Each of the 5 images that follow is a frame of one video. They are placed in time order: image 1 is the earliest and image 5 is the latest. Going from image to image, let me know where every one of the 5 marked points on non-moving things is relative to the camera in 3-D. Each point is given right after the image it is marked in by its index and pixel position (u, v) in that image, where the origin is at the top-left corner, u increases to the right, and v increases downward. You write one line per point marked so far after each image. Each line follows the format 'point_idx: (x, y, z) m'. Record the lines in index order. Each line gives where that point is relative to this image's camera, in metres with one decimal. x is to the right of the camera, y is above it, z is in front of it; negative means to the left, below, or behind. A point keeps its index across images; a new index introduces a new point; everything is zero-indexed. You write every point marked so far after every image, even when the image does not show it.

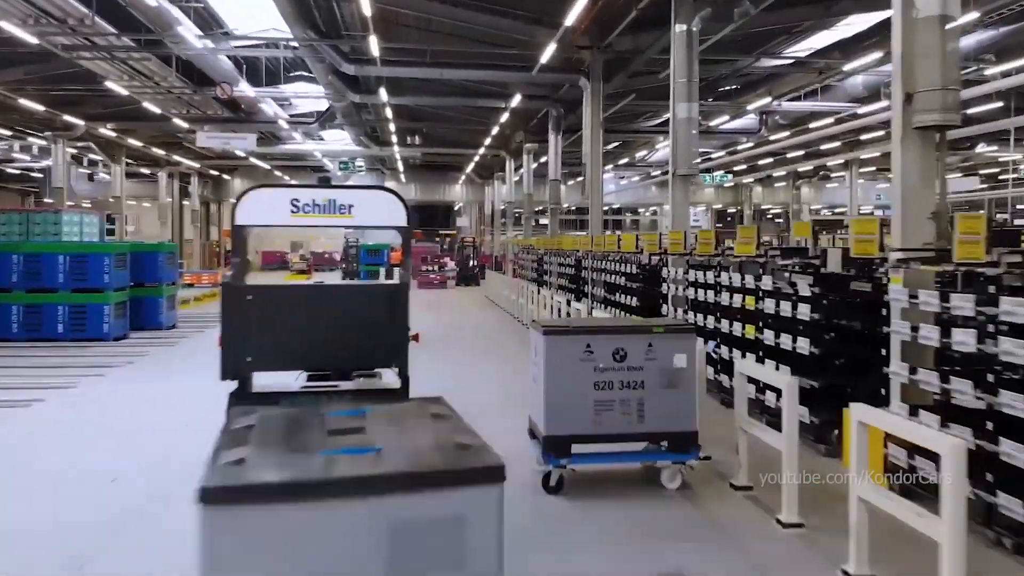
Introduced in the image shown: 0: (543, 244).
0: (+0.6, +0.9, +15.4) m
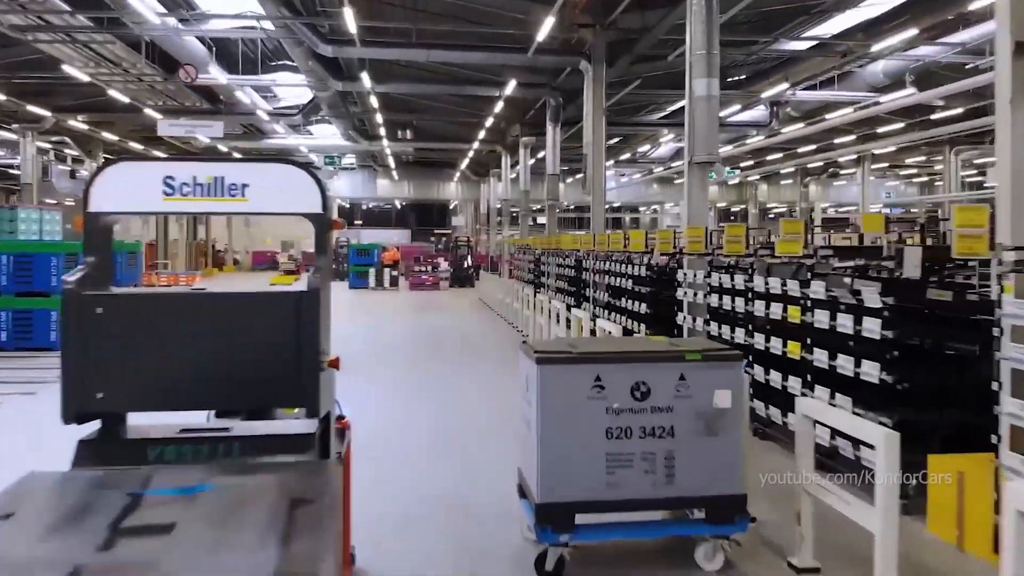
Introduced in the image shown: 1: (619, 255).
0: (+0.5, +0.9, +14.4) m
1: (+1.3, +0.4, +8.8) m
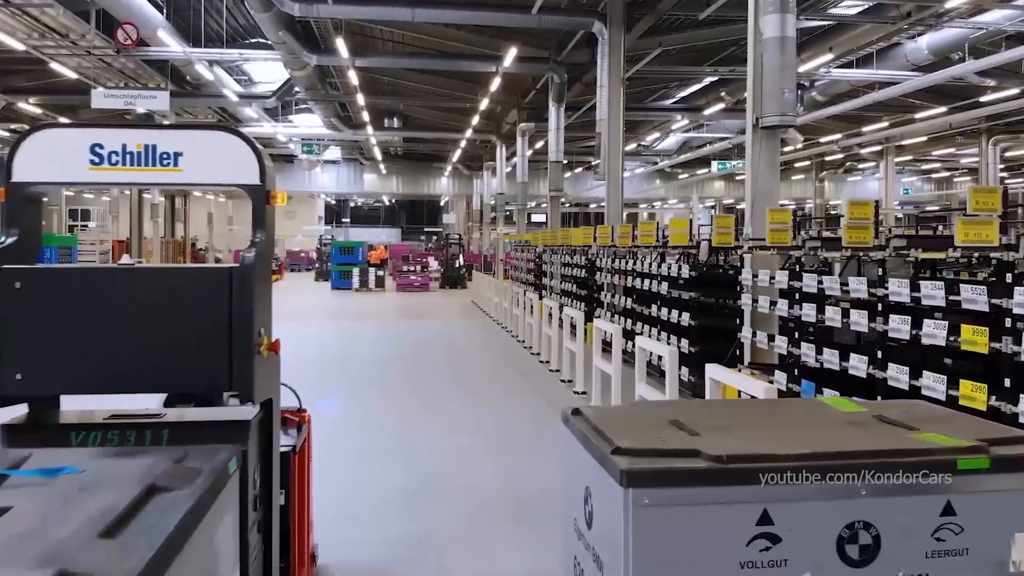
0: (+0.5, +0.9, +12.9) m
1: (+1.3, +0.4, +7.2) m
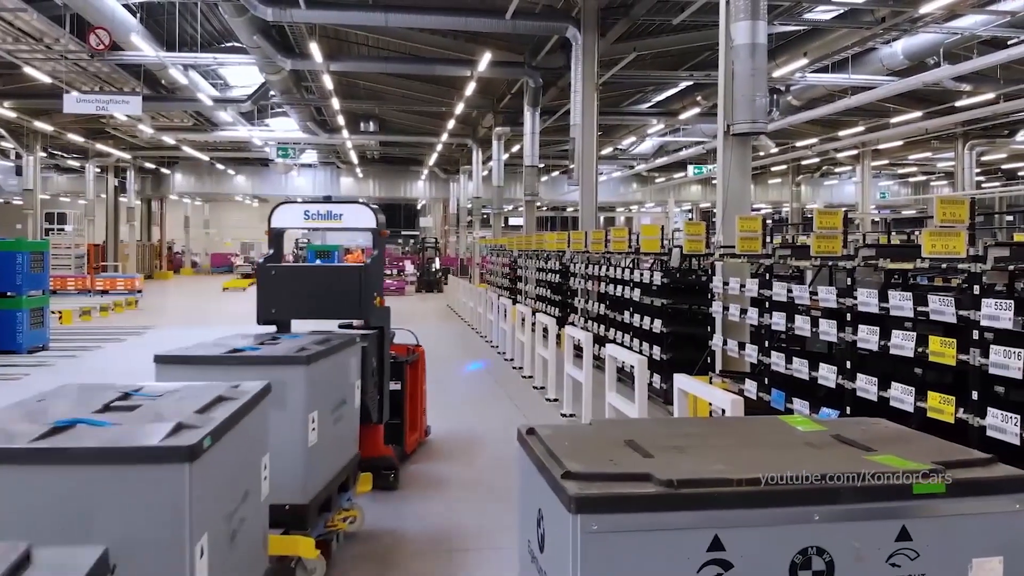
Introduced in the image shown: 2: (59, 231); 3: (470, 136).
0: (+0.1, +0.8, +12.8) m
1: (+1.0, +0.3, +7.2) m
2: (-12.4, +1.5, +19.5) m
3: (-1.1, +3.9, +18.6) m
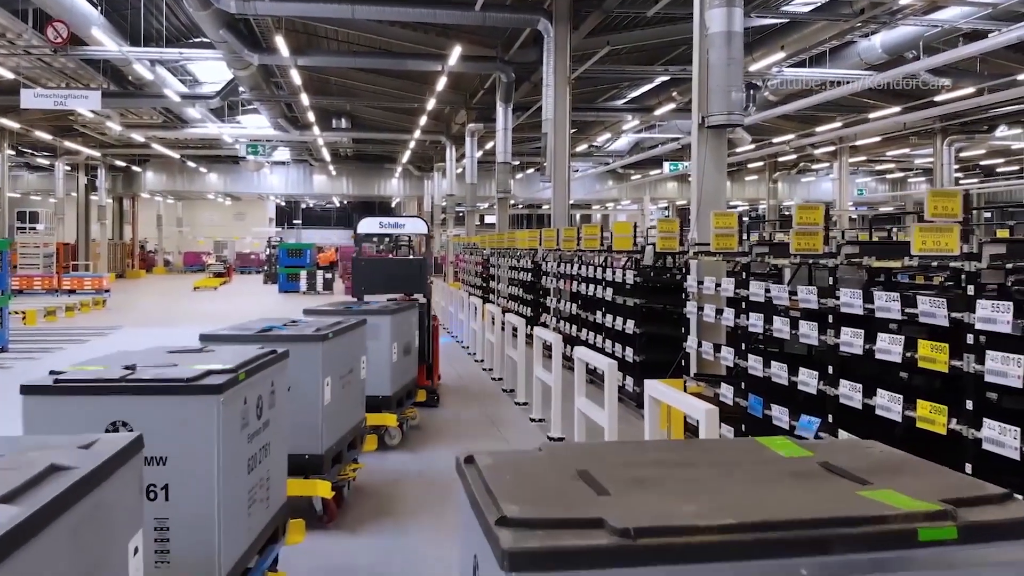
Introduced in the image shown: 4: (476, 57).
0: (-0.4, +0.8, +12.6) m
1: (+0.7, +0.3, +7.0) m
2: (-13.1, +1.5, +18.9) m
3: (-1.7, +4.0, +18.3) m
4: (-0.5, +3.5, +10.9) m
